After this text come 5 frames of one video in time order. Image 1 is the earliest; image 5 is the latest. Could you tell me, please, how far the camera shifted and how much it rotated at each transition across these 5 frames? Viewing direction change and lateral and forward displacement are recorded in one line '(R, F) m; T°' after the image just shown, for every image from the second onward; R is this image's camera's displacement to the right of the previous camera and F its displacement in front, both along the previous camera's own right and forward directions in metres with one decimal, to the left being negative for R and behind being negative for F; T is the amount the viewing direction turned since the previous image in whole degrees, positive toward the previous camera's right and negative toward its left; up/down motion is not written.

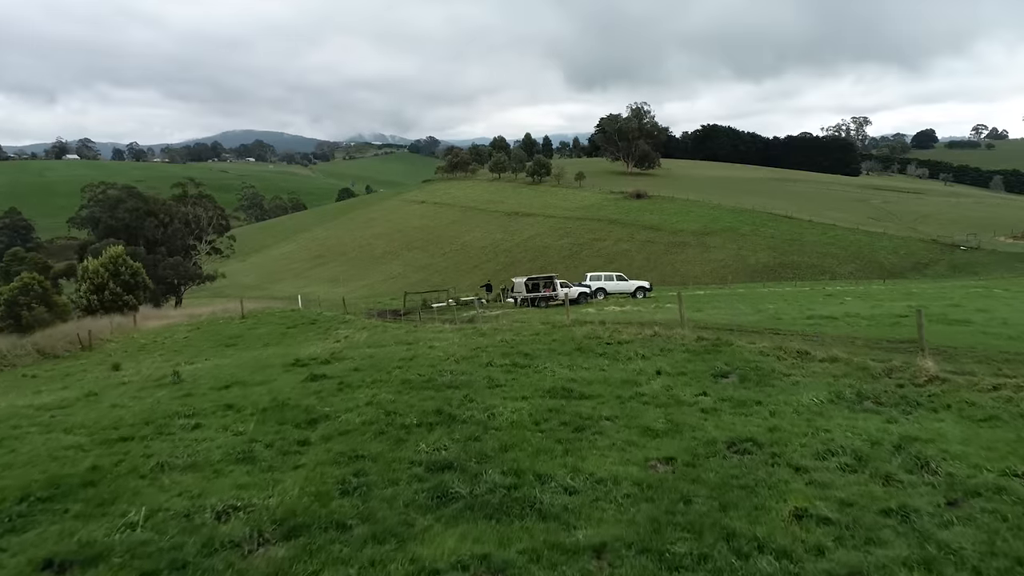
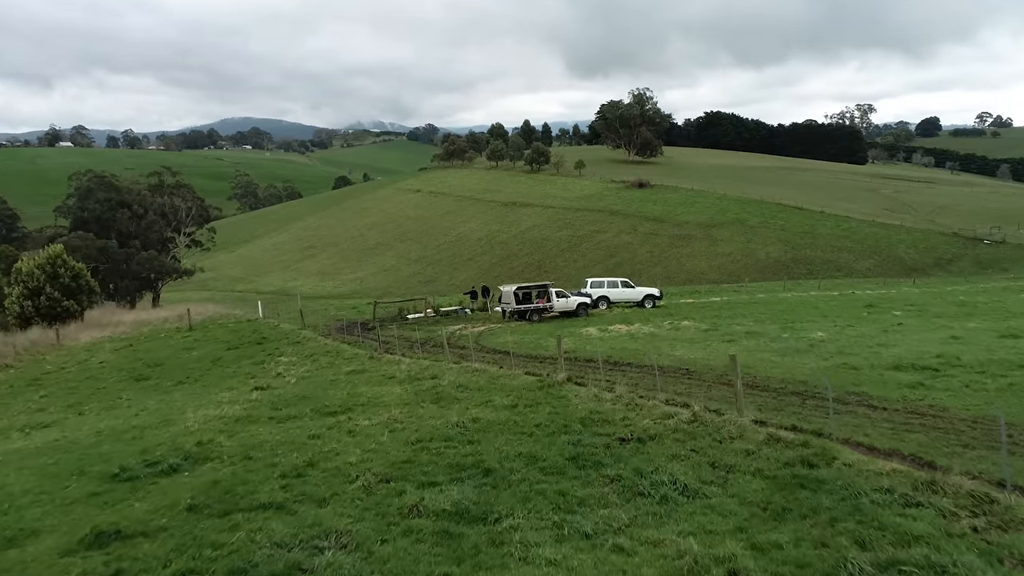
(+0.5, +5.6) m; 0°
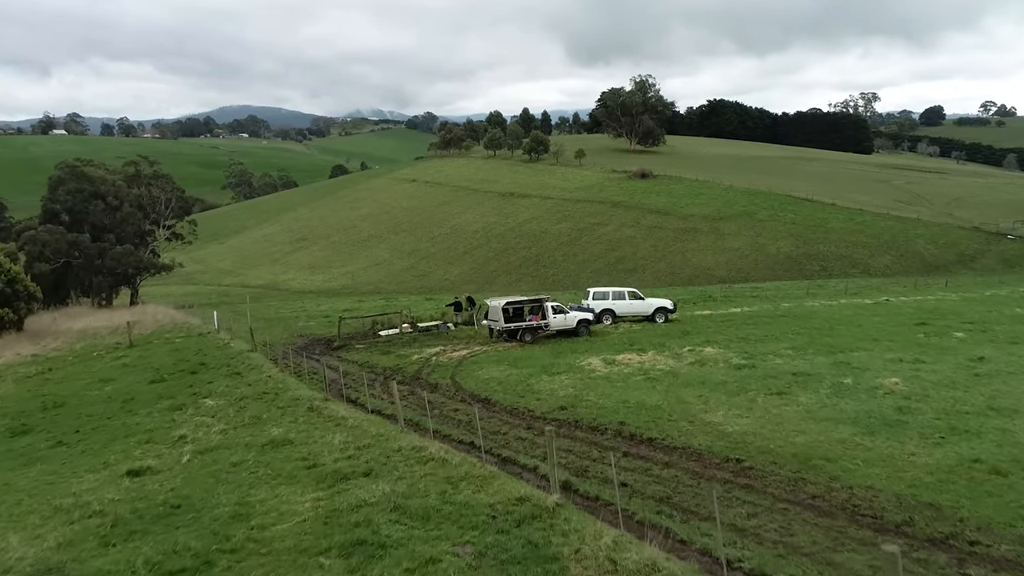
(+0.4, +5.0) m; 0°
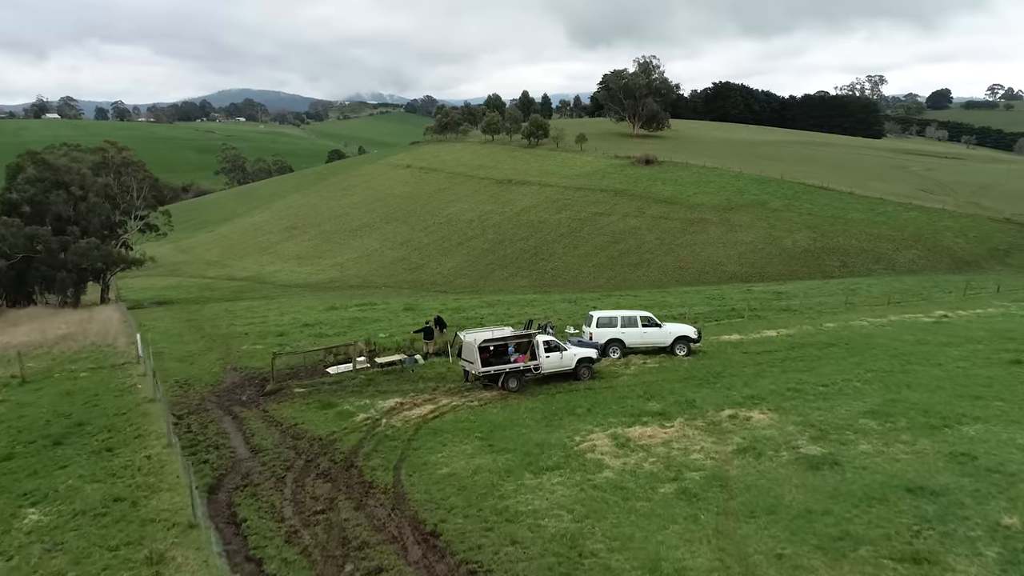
(+0.6, +6.3) m; 0°
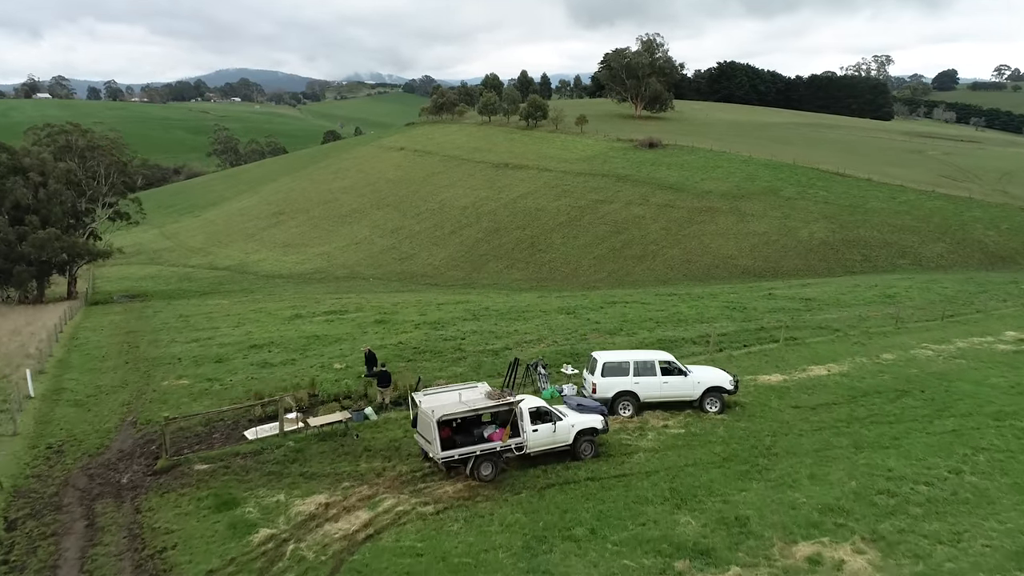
(+0.5, +6.0) m; 0°
